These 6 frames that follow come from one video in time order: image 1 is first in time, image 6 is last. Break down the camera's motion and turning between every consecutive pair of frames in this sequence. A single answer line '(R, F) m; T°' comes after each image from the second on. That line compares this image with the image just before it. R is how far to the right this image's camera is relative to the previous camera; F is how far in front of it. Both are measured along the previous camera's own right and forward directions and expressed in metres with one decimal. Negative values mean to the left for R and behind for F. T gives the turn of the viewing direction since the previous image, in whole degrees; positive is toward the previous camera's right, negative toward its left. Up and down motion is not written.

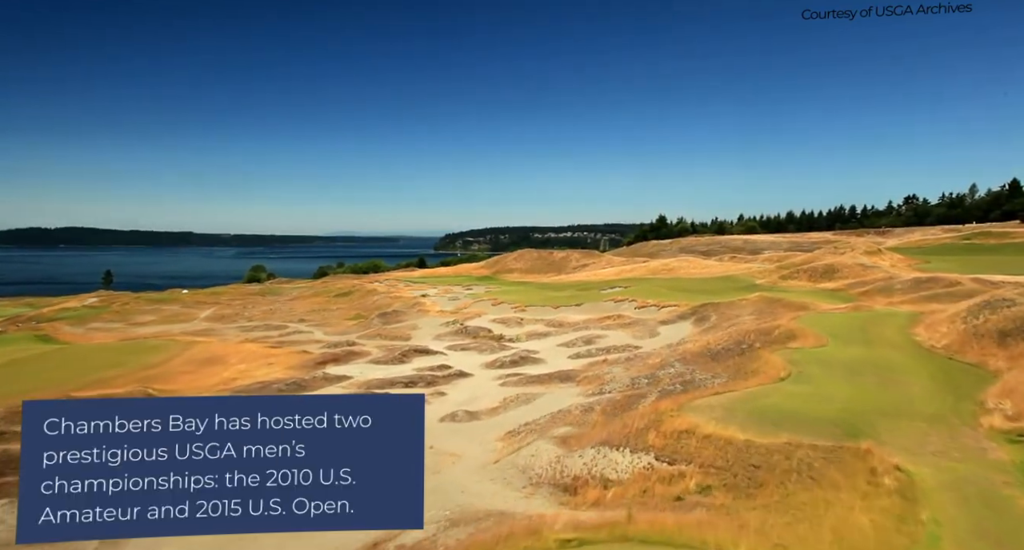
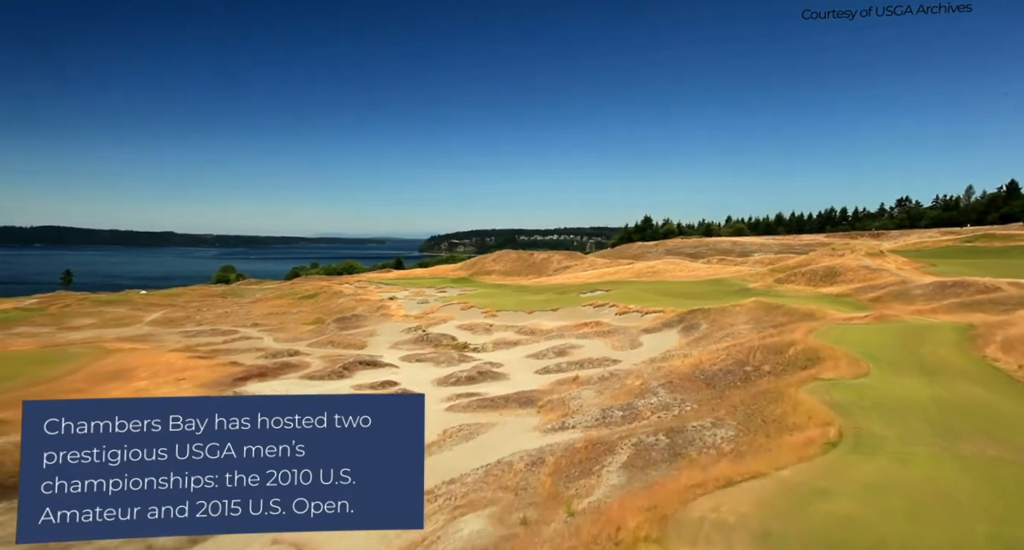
(+1.9, +6.3) m; +1°
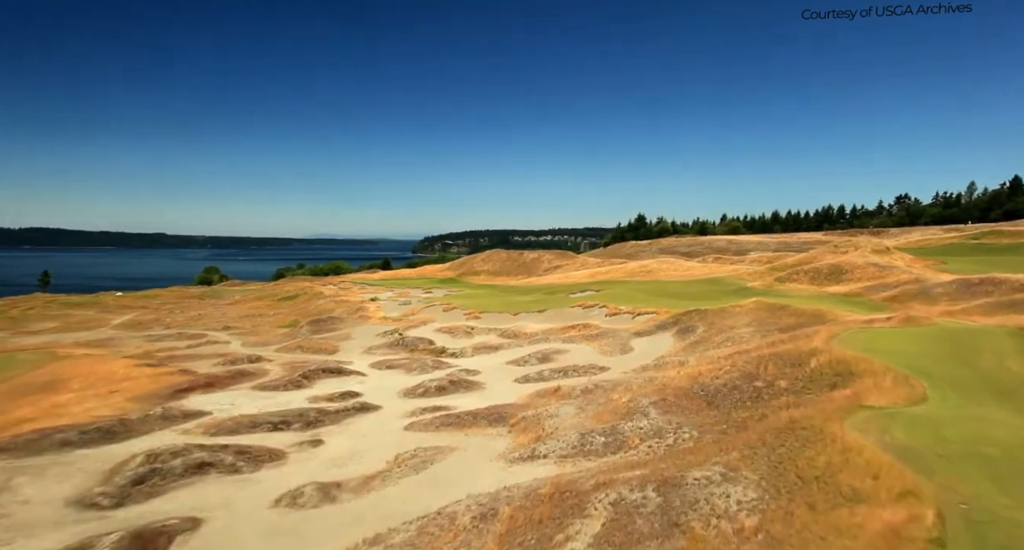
(+1.1, +3.8) m; +1°
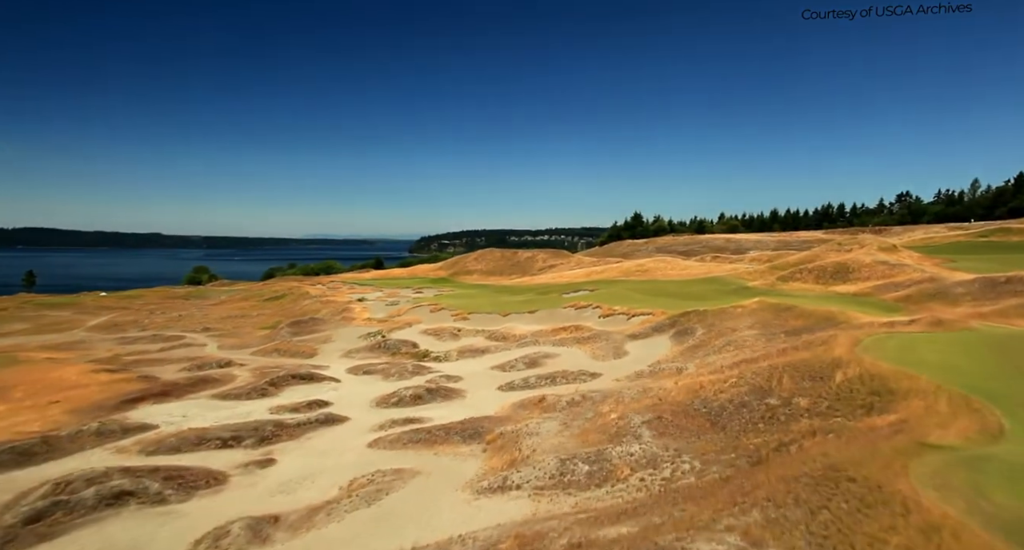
(+0.8, +2.7) m; 0°
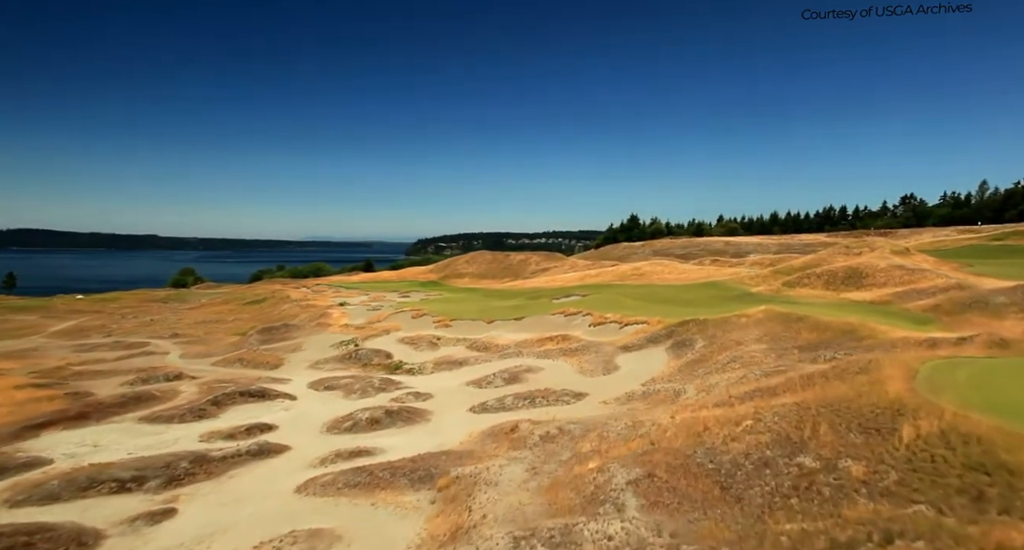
(+1.2, +3.9) m; 0°
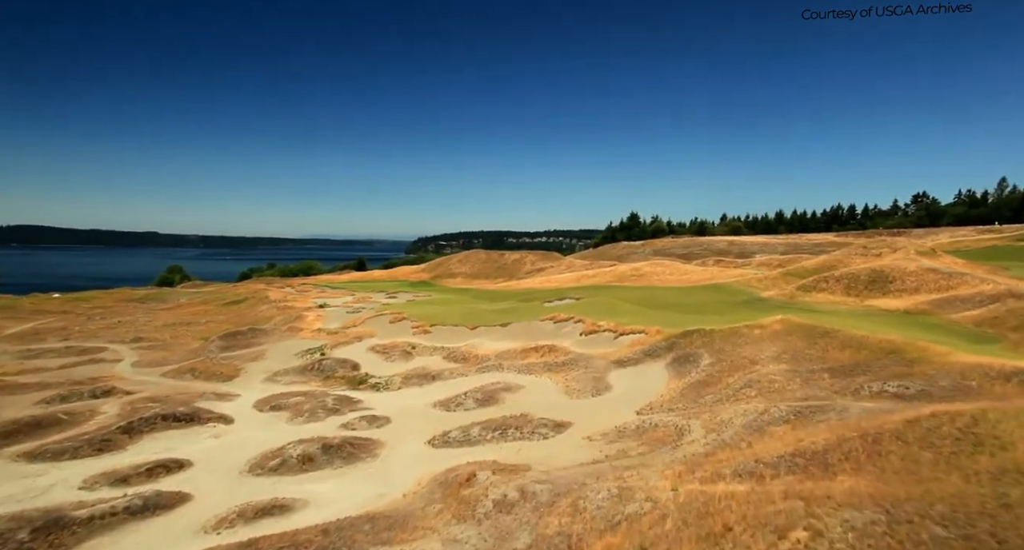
(+1.4, +4.8) m; 0°
